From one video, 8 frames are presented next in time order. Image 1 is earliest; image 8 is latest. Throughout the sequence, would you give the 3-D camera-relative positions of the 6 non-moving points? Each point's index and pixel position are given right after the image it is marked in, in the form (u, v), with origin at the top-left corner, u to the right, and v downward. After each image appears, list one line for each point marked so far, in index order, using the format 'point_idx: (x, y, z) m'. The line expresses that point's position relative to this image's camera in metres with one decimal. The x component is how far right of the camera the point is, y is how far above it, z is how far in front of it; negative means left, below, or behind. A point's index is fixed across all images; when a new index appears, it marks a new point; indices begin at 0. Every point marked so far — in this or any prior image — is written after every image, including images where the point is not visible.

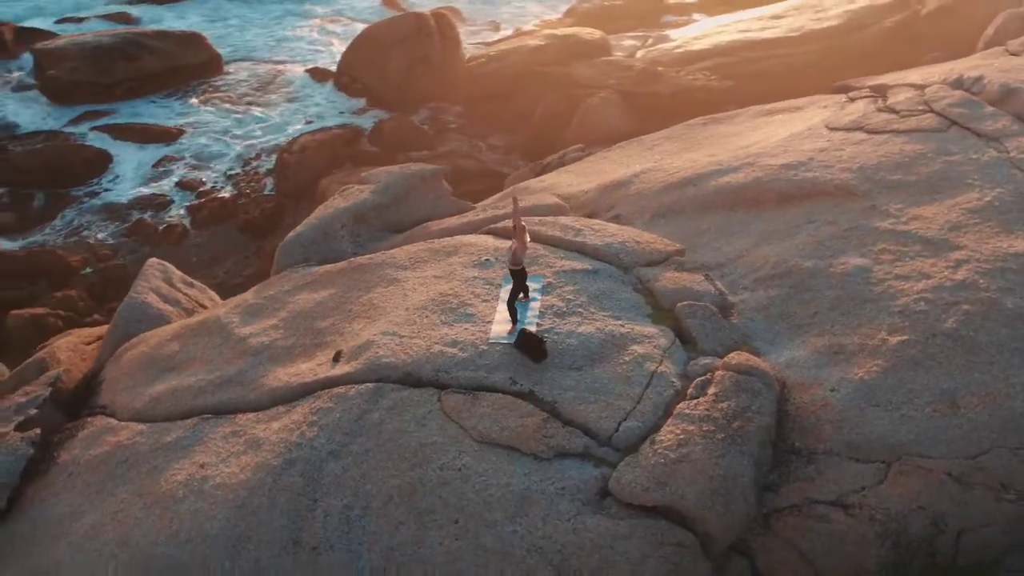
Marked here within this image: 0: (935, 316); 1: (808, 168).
0: (+2.0, -0.1, +5.2) m
1: (+1.8, +0.7, +6.6) m
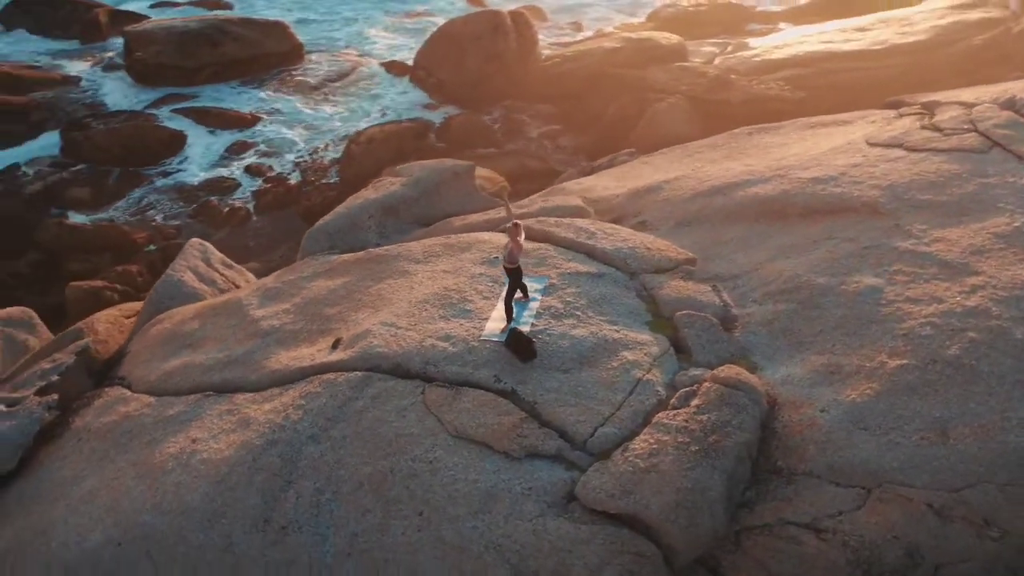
0: (+2.0, -0.2, +5.0) m
1: (+1.9, +0.6, +6.4) m
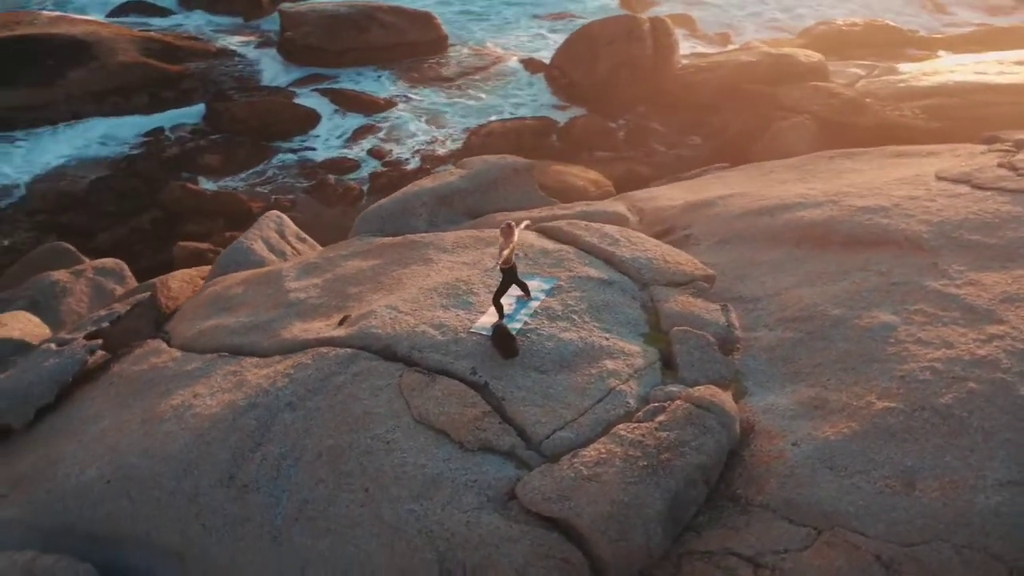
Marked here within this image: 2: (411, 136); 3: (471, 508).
0: (+1.8, -0.4, +4.7) m
1: (+2.1, +0.4, +6.1) m
2: (-1.2, +1.8, +12.7) m
3: (-0.2, -0.9, +4.5) m
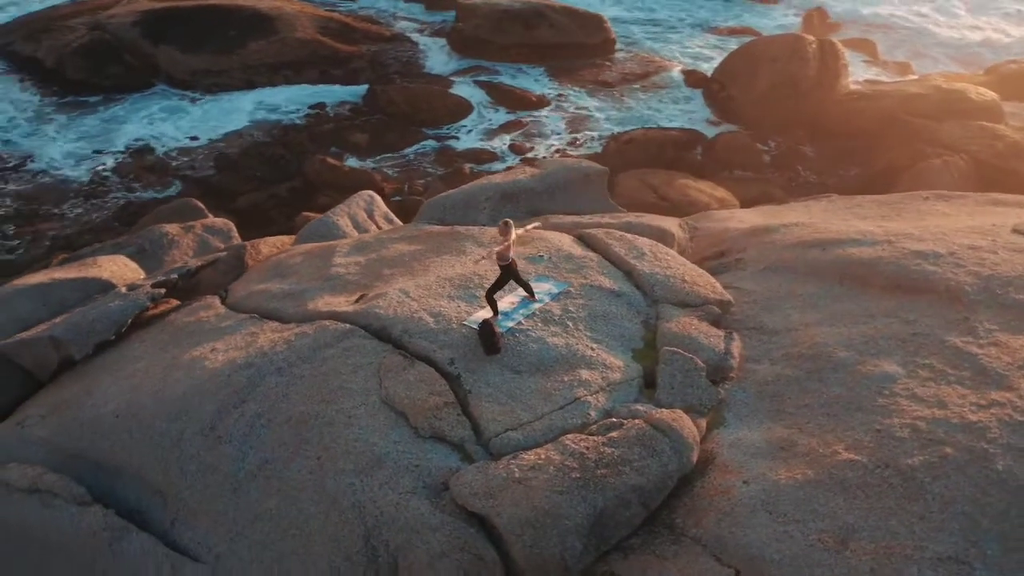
0: (+1.6, -0.6, +4.4) m
1: (+2.2, +0.1, +5.7) m
2: (+0.5, +1.8, +12.8) m
3: (-0.4, -0.9, +4.6) m
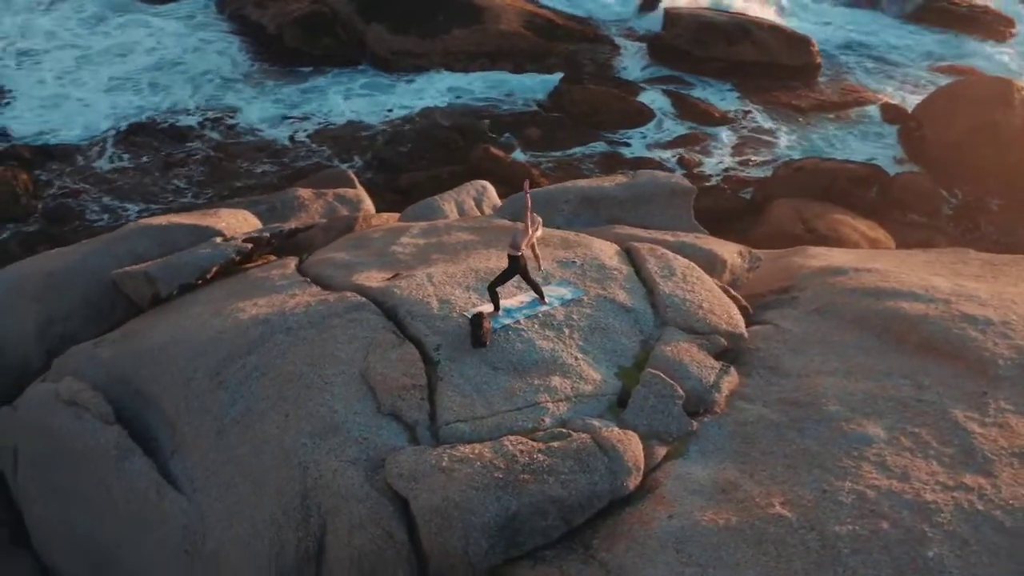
0: (+1.2, -0.9, +4.1) m
1: (+2.3, -0.2, +5.3) m
2: (+2.4, +1.6, +12.5) m
3: (-0.7, -0.8, +4.7) m
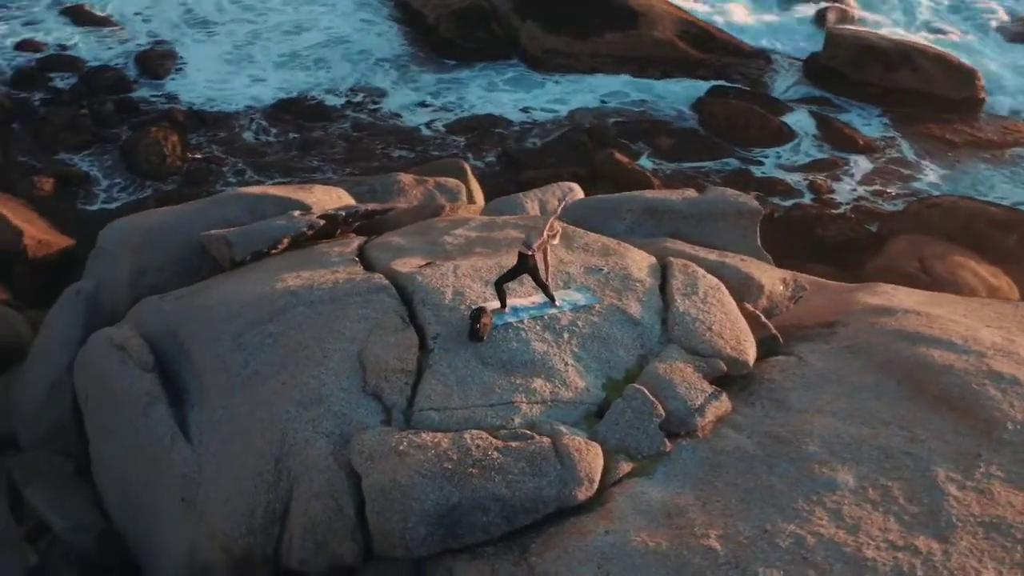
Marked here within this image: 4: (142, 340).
0: (+0.9, -1.0, +4.0) m
1: (+2.2, -0.5, +4.9) m
2: (+3.8, +1.2, +12.0) m
3: (-0.9, -0.7, +4.9) m
4: (-2.2, -0.3, +6.5) m
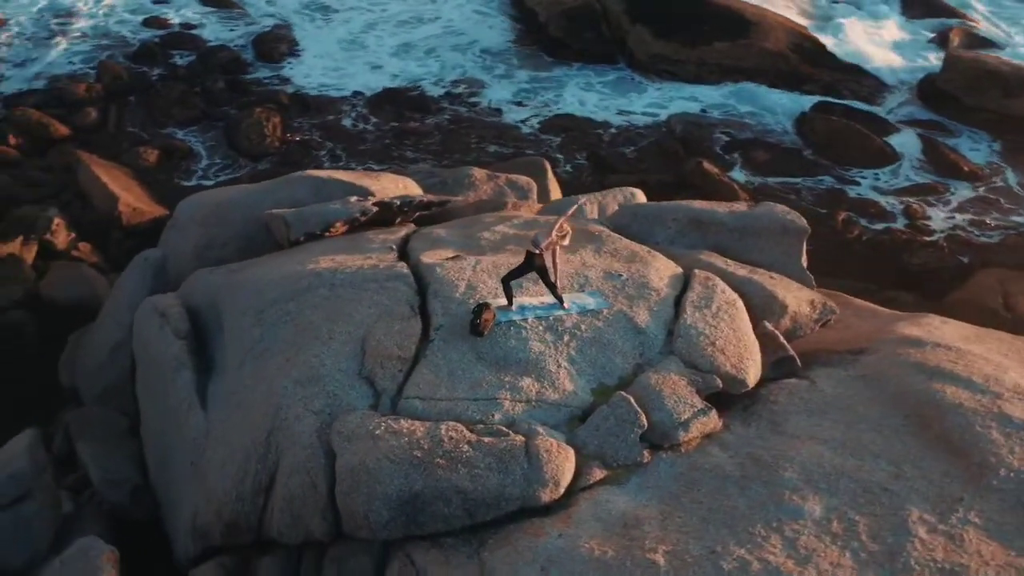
0: (+0.7, -1.0, +3.9) m
1: (+2.1, -0.6, +4.6) m
2: (+4.7, +0.8, +11.5) m
3: (-0.9, -0.6, +5.0) m
4: (-2.0, -0.1, +6.7) m
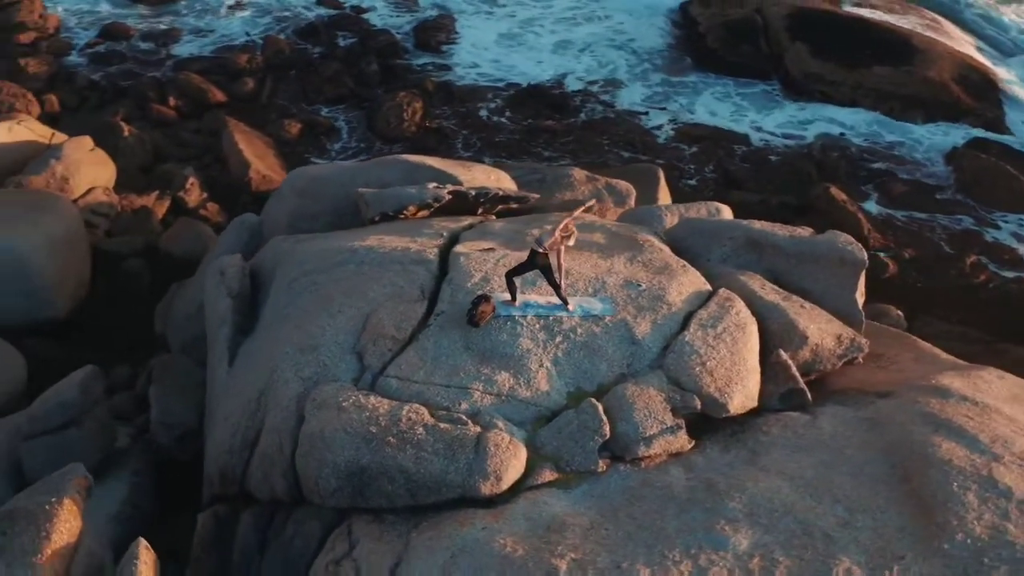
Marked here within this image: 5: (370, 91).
0: (+0.3, -1.1, +3.8) m
1: (+1.9, -0.8, +4.3) m
2: (+5.8, +0.2, +10.6) m
3: (-1.0, -0.4, +5.2) m
4: (-1.7, +0.1, +7.1) m
5: (-1.8, +2.5, +13.6) m
